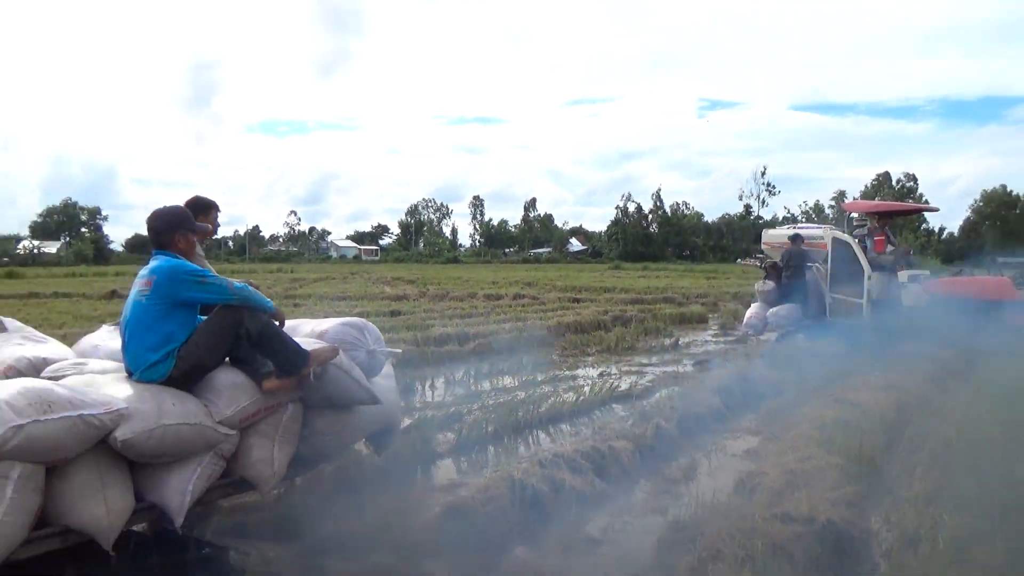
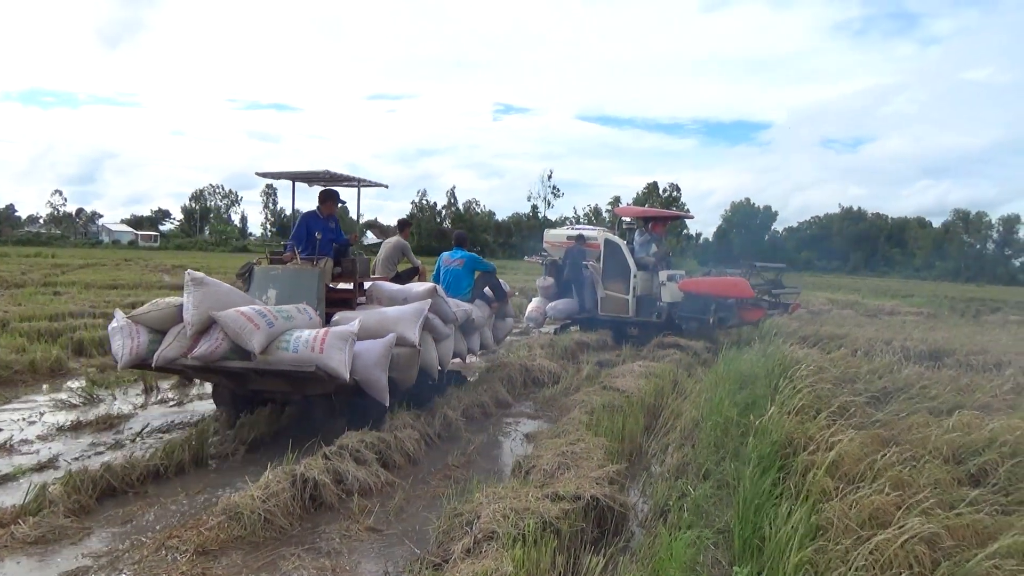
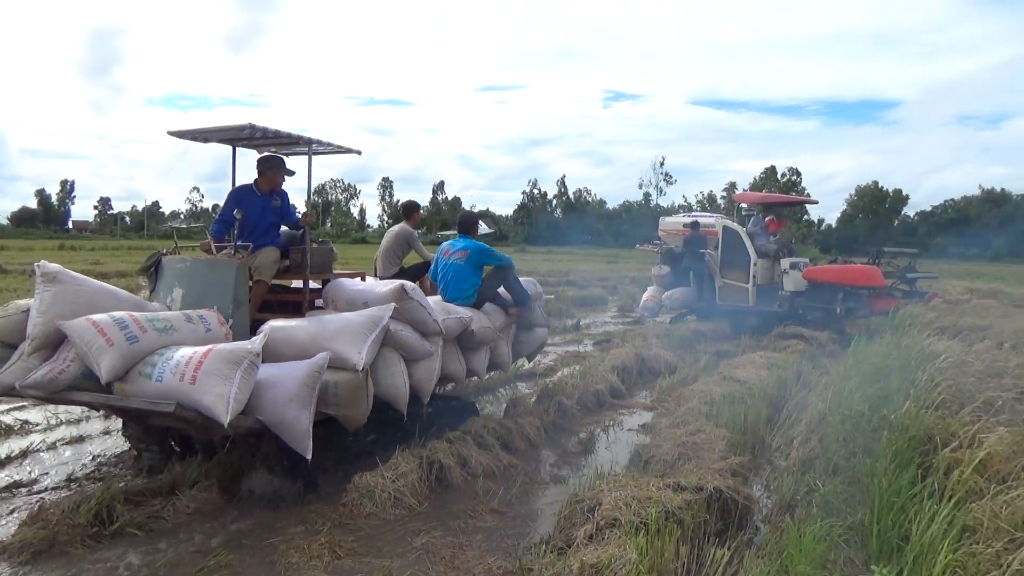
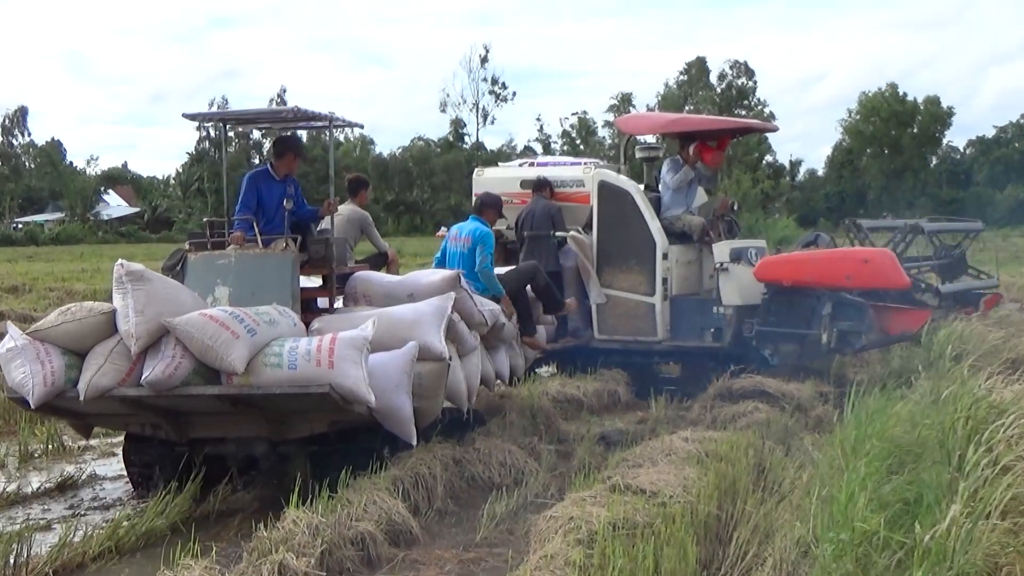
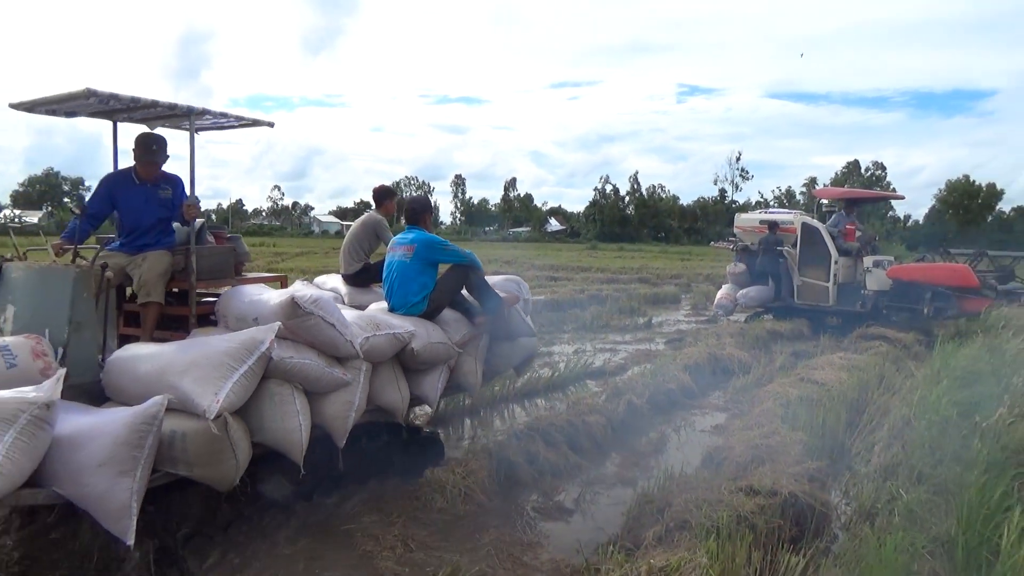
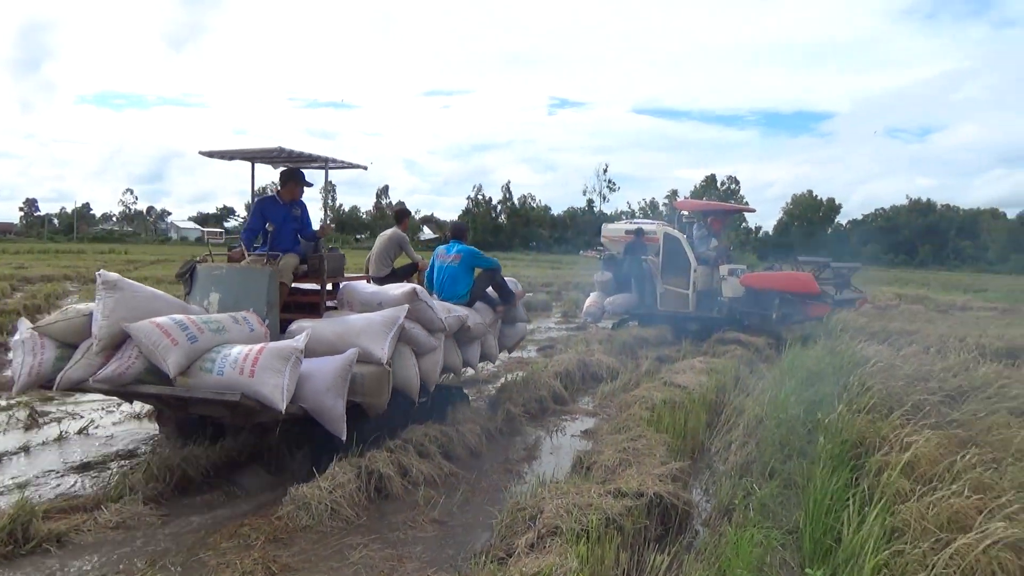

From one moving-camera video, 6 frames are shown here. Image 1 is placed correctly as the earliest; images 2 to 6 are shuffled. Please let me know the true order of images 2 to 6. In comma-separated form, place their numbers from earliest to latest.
5, 3, 6, 2, 4
